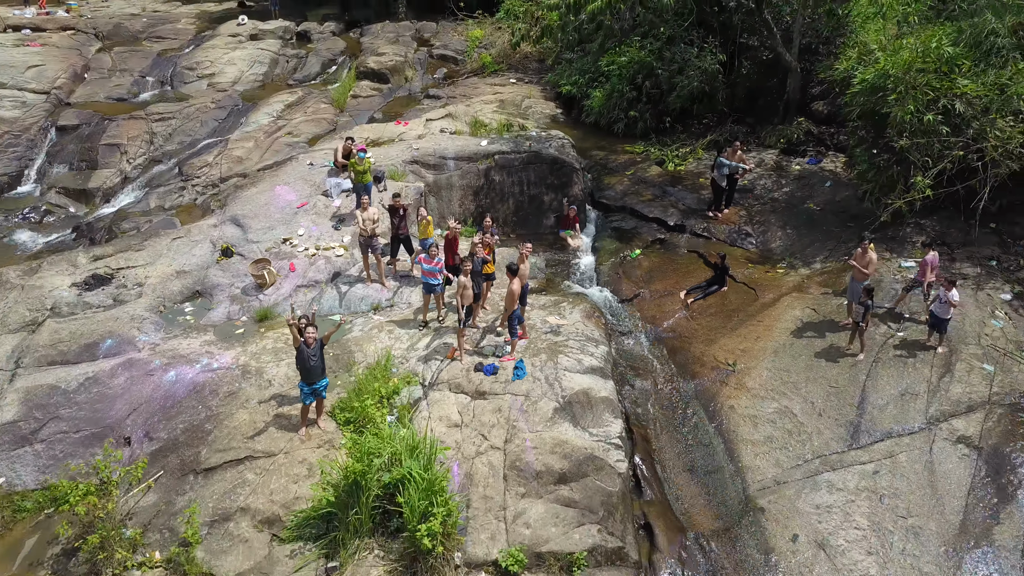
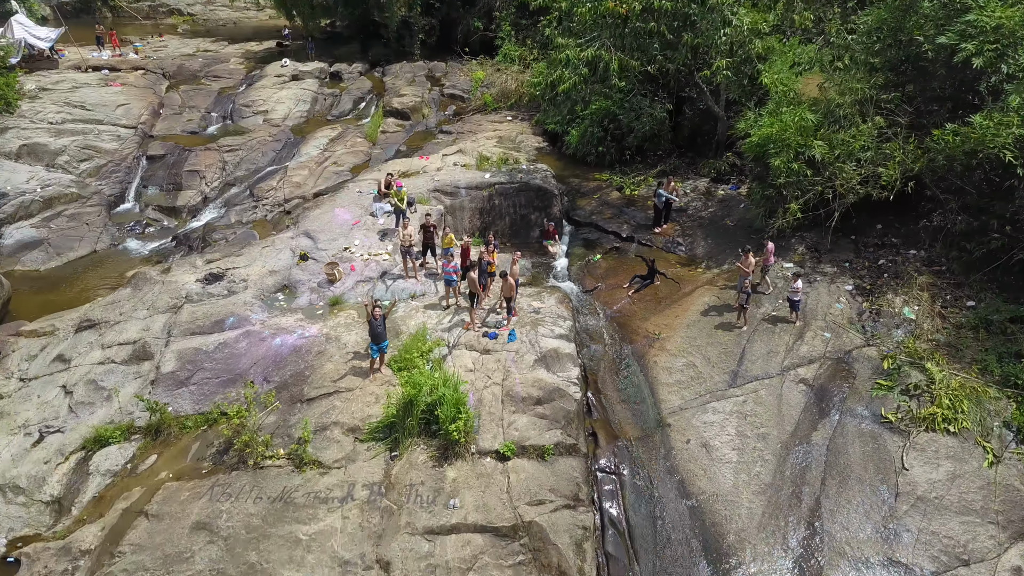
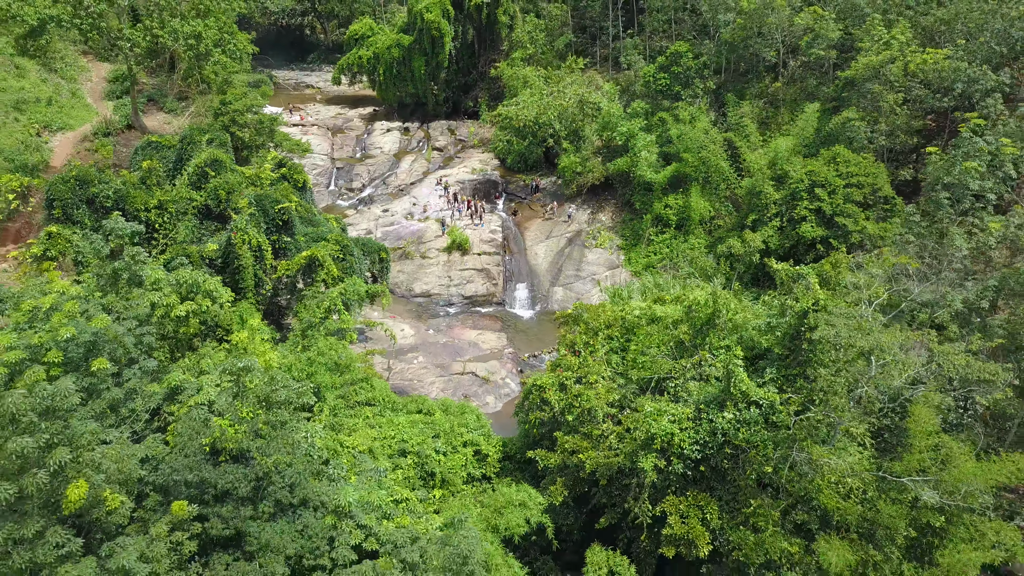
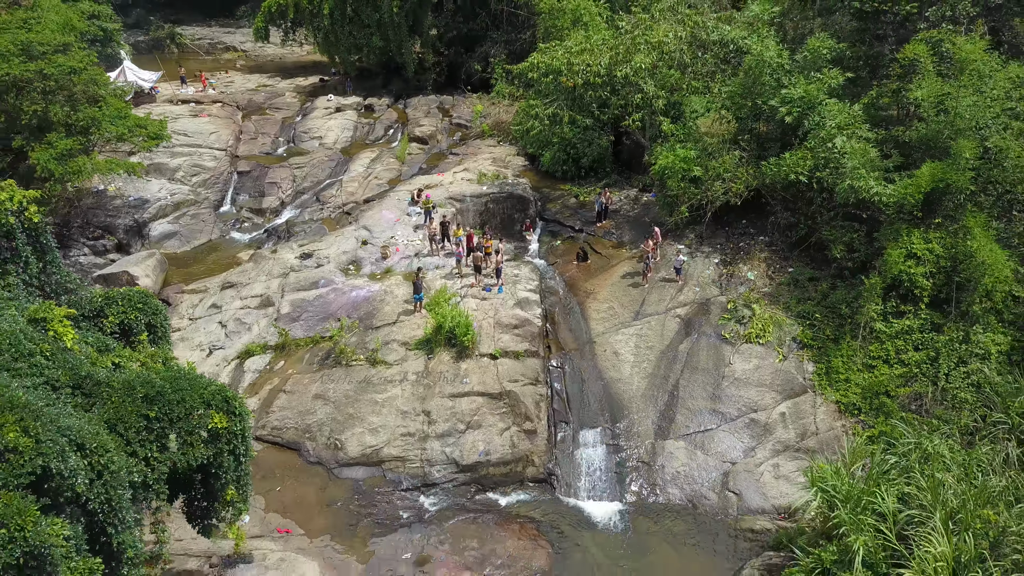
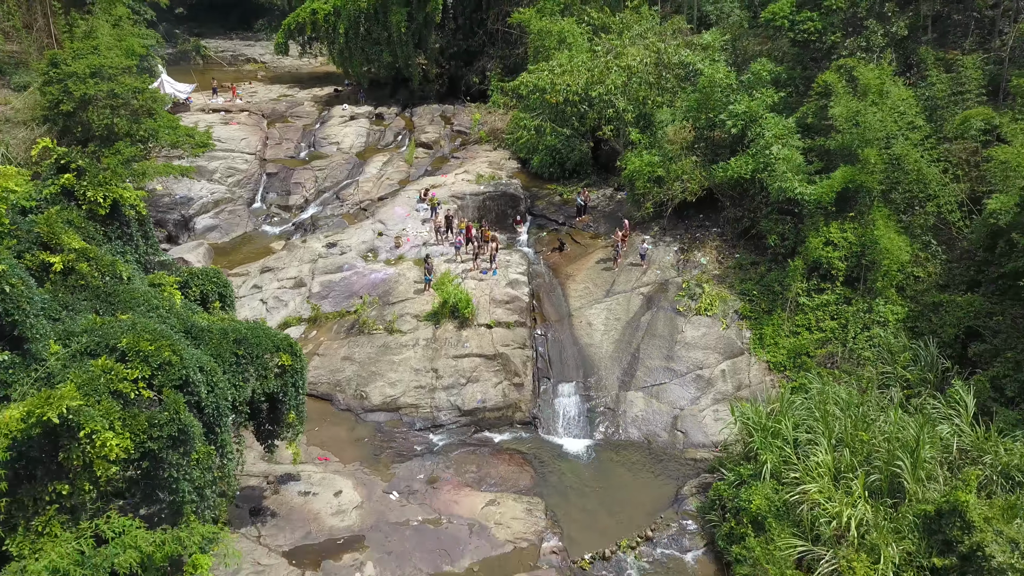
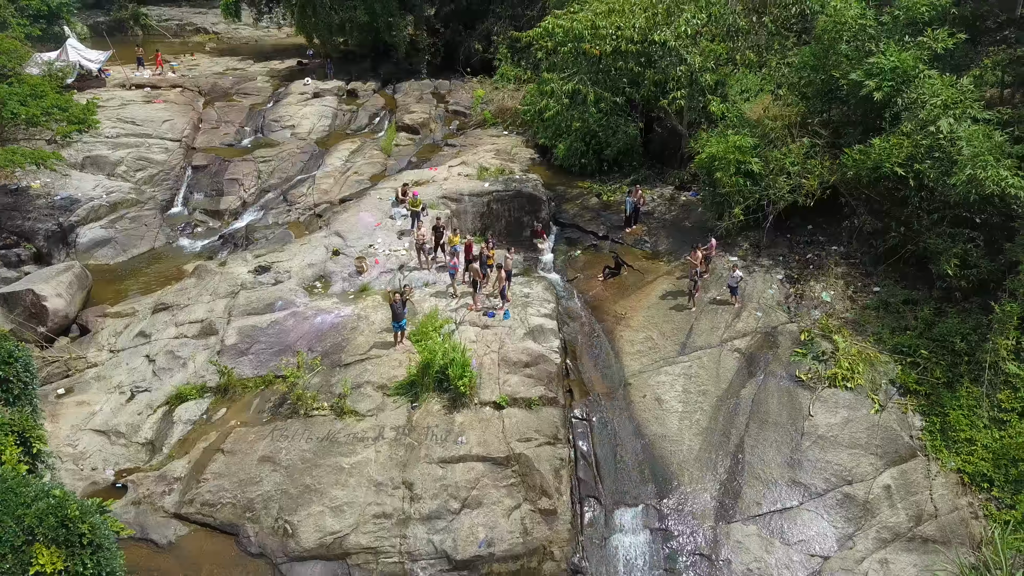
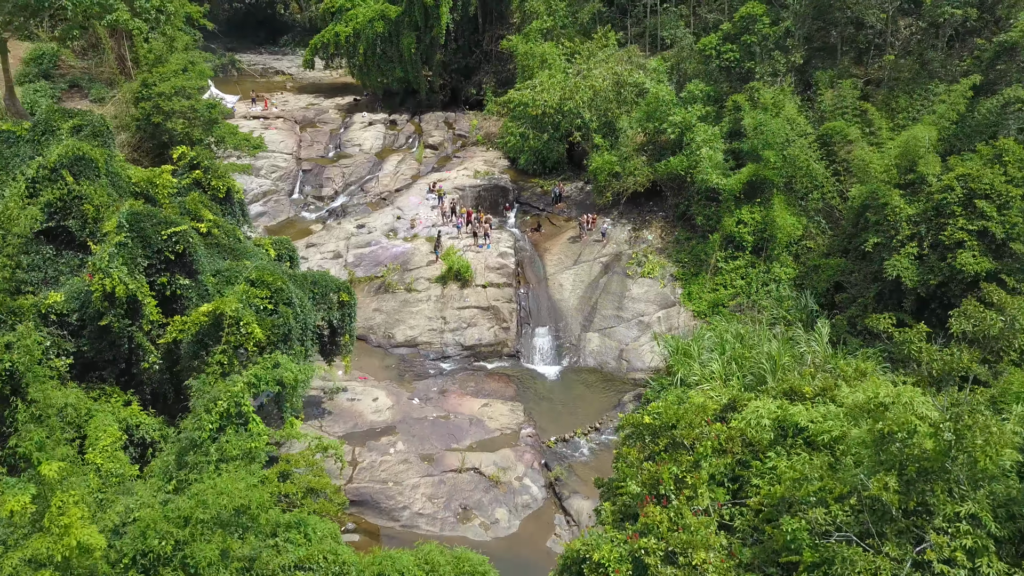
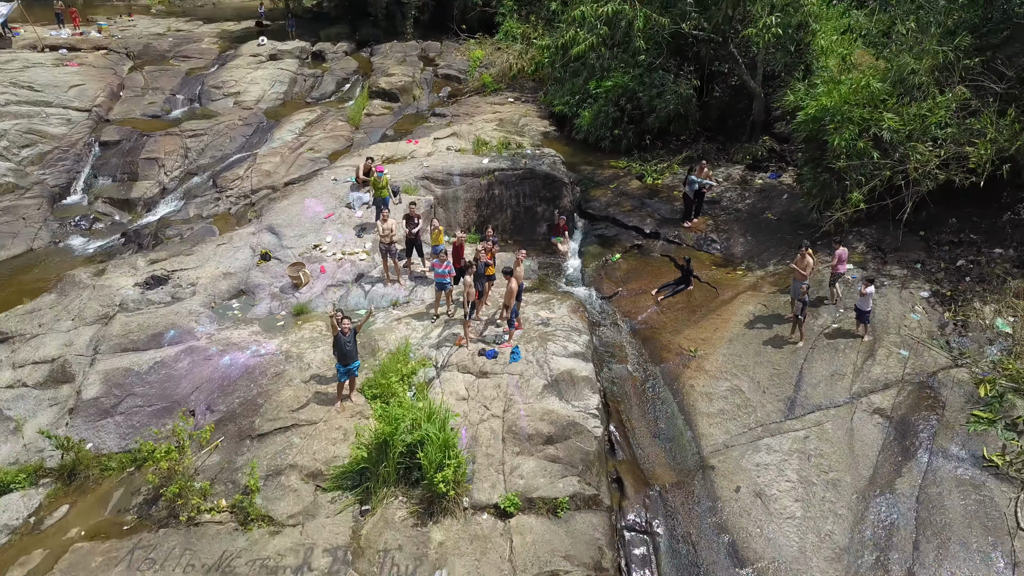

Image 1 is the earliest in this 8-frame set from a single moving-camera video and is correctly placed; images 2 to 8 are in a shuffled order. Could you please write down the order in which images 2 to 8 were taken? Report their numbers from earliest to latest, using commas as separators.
8, 2, 6, 4, 5, 7, 3
